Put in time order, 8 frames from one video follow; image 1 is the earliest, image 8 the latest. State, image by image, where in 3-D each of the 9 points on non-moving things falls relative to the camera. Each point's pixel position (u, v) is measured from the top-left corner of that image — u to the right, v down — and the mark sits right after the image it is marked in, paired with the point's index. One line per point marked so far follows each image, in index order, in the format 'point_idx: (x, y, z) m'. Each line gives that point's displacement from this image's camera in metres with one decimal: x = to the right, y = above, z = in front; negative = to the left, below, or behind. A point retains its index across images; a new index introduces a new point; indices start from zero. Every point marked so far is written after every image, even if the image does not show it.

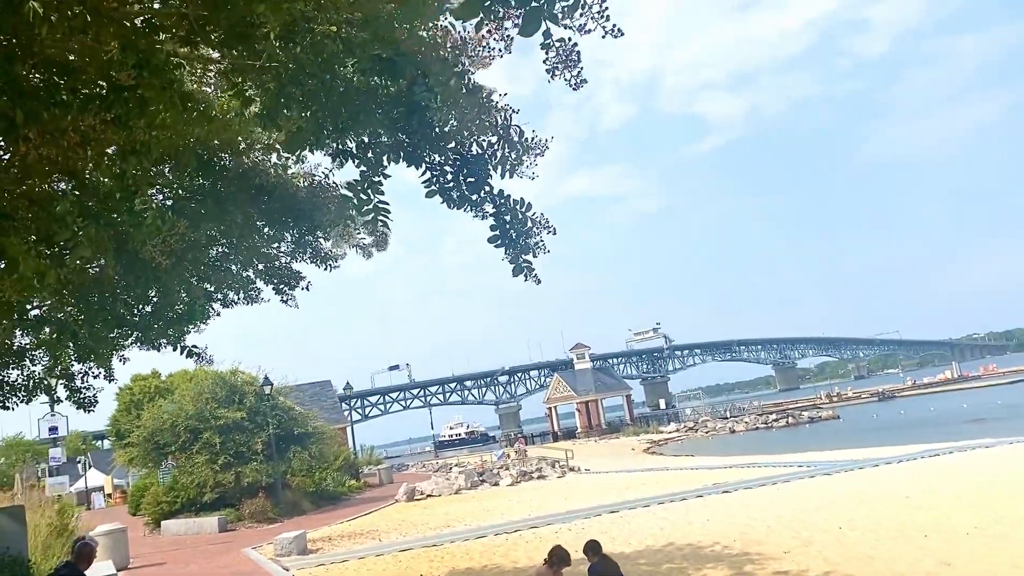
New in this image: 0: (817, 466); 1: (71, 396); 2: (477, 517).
0: (+6.5, -3.8, +18.7) m
1: (-4.4, -1.1, +8.7) m
2: (-0.7, -4.7, +17.9) m
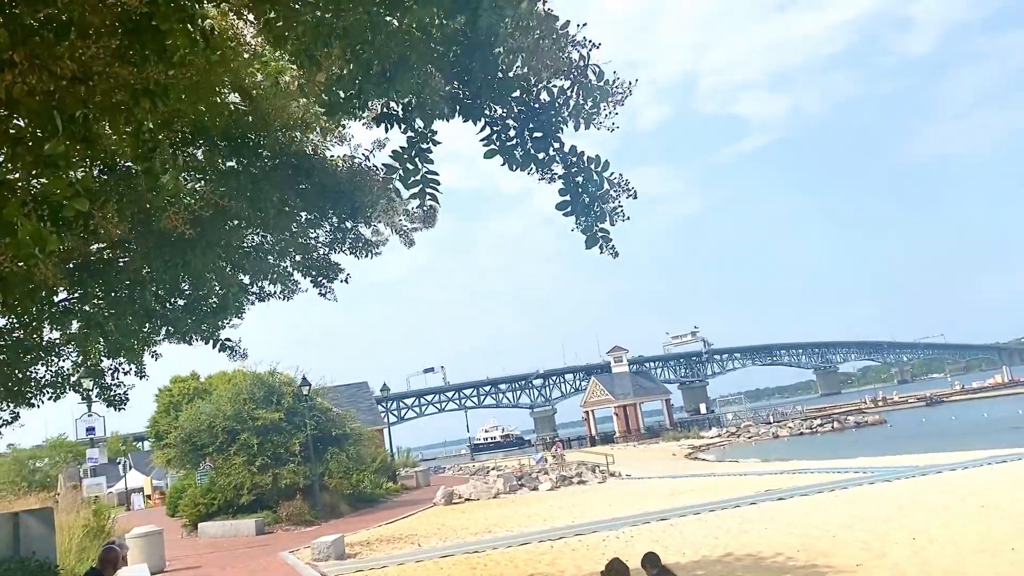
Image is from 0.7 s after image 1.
0: (+7.4, -3.8, +17.9) m
1: (-3.9, -1.0, +8.3) m
2: (+0.1, -4.7, +17.4) m
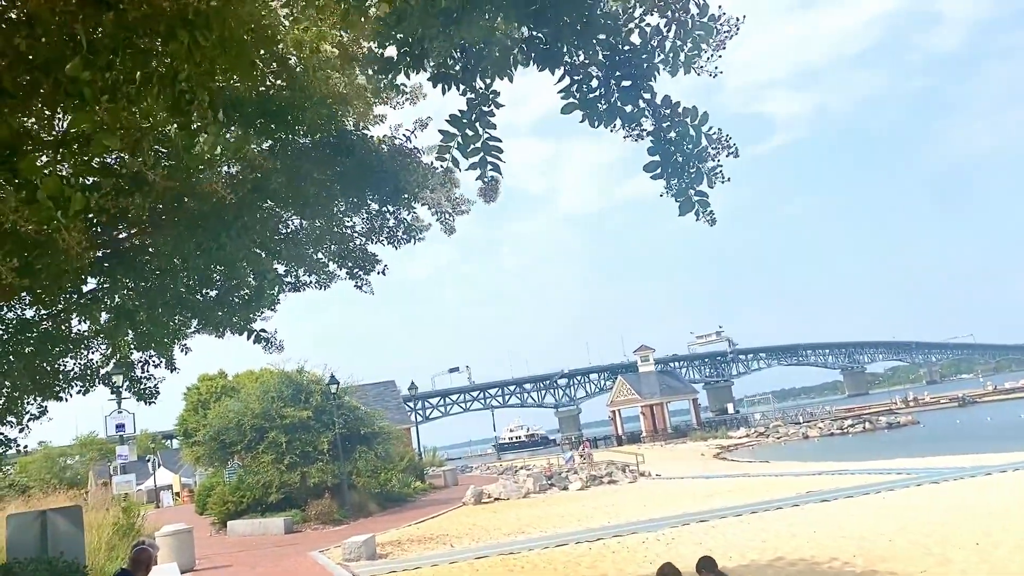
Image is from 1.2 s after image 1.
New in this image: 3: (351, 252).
0: (+8.0, -3.7, +17.3) m
1: (-3.5, -0.9, +8.1) m
2: (+0.8, -4.6, +17.0) m
3: (-1.4, +0.3, +7.8) m
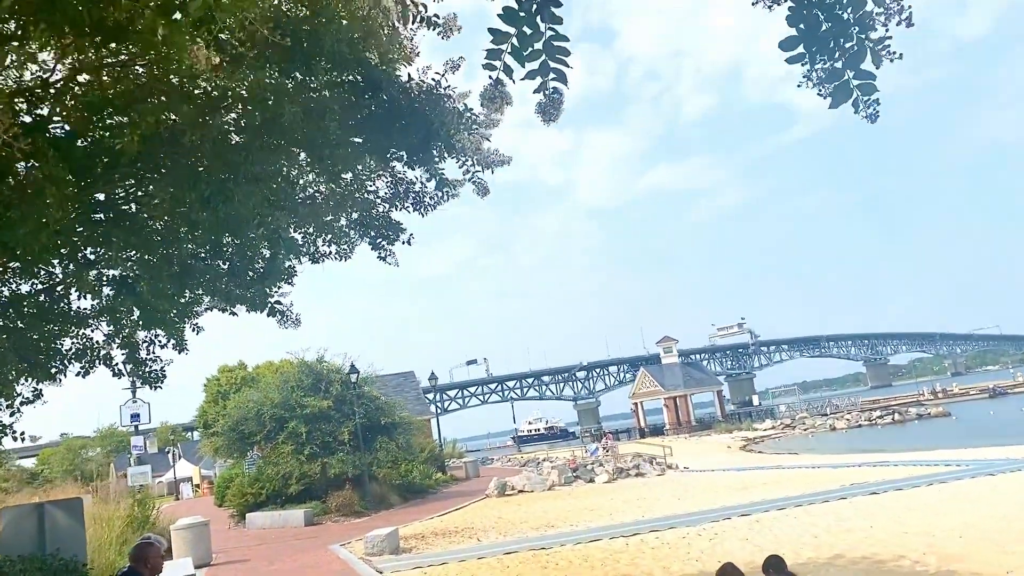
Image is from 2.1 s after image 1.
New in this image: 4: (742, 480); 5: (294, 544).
0: (+8.6, -3.3, +16.5) m
1: (-3.2, -0.7, +7.4) m
2: (+1.3, -4.2, +16.3) m
3: (-1.1, +0.5, +7.1) m
4: (+5.1, -4.2, +19.4) m
5: (-4.5, -5.3, +18.2) m
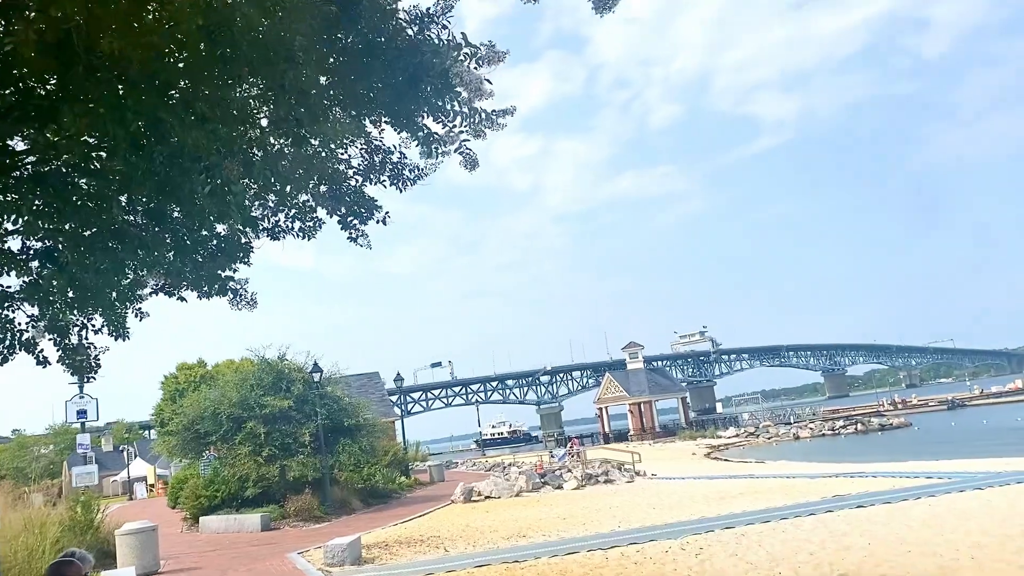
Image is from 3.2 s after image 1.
0: (+8.0, -3.5, +16.0) m
1: (-3.3, -0.5, +6.5) m
2: (+0.7, -4.2, +15.6) m
3: (-1.2, +0.7, +6.3) m
4: (+4.4, -4.3, +18.8) m
5: (-5.1, -5.1, +17.2) m
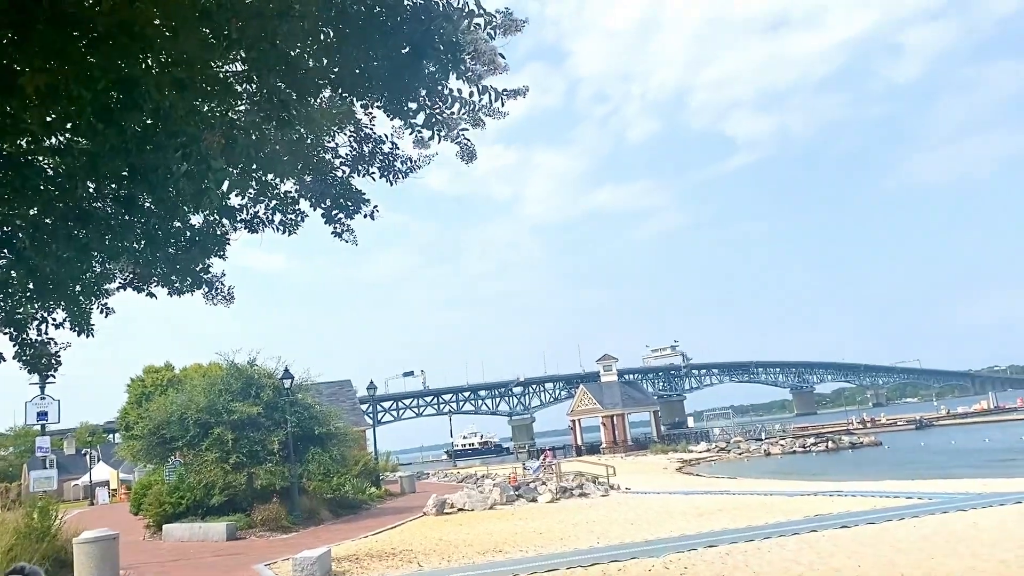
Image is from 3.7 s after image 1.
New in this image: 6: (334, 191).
0: (+7.6, -3.8, +15.8) m
1: (-3.4, -0.5, +6.1) m
2: (+0.3, -4.4, +15.2) m
3: (-1.2, +0.7, +5.9) m
4: (+3.9, -4.6, +18.5) m
5: (-5.6, -5.2, +16.6) m
6: (-1.2, +0.6, +5.9) m
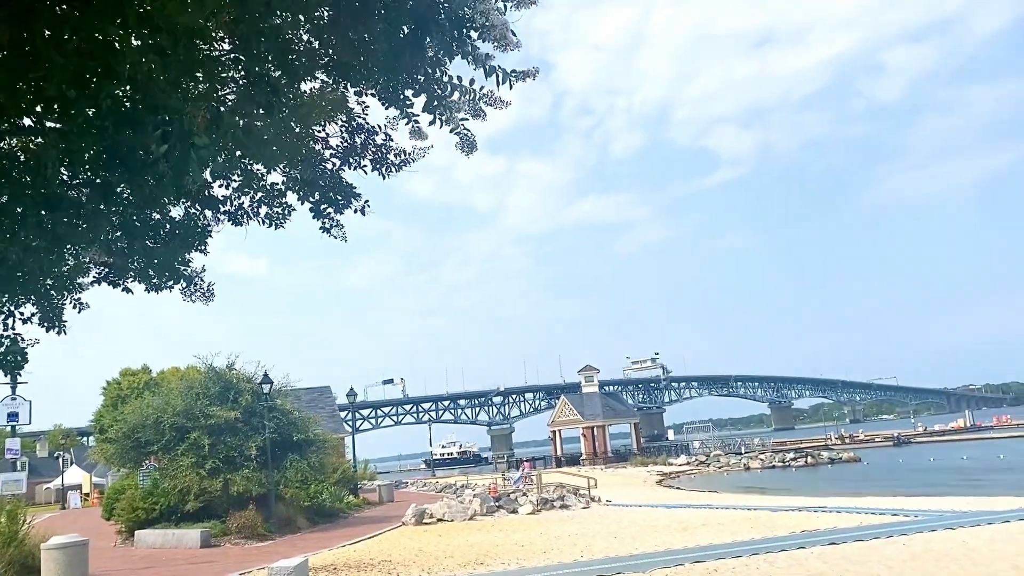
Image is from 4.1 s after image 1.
0: (+7.3, -4.1, +15.7) m
1: (-3.4, -0.4, +5.7) m
2: (0.0, -4.5, +14.9) m
3: (-1.2, +0.7, +5.6) m
4: (+3.5, -4.8, +18.3) m
5: (-6.0, -5.2, +16.2) m
6: (-1.2, +0.6, +5.6) m
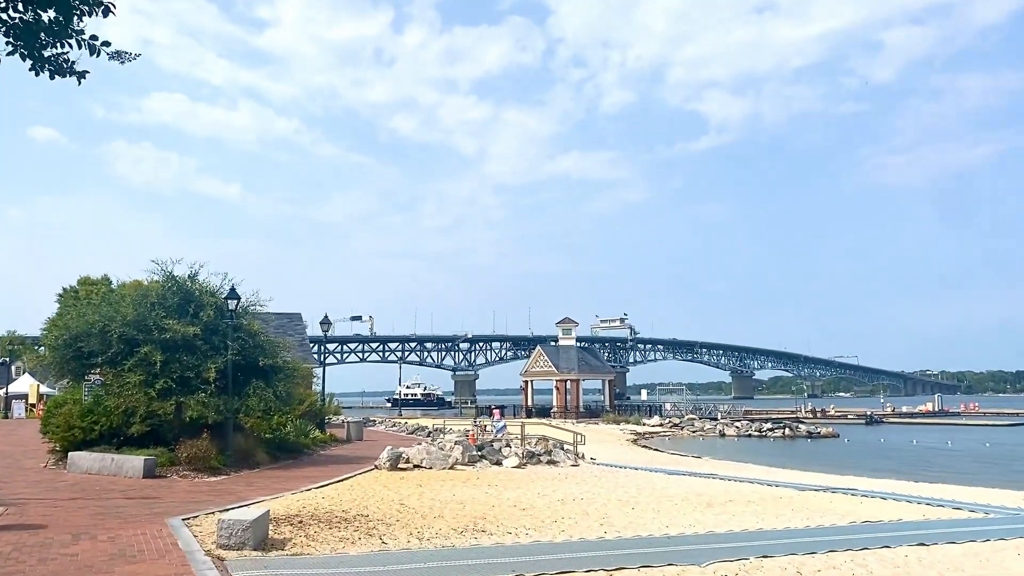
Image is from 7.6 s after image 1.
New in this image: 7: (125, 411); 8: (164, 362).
0: (+7.3, -3.4, +13.4) m
1: (-2.7, +0.6, +2.9) m
2: (0.0, -3.3, +12.4) m
3: (-0.5, +1.5, +2.8) m
4: (+3.4, -3.7, +15.9) m
5: (-6.0, -3.3, +13.5) m
6: (-0.4, +1.4, +2.8) m
7: (-8.4, -2.7, +19.1) m
8: (-7.8, -1.6, +19.7) m
